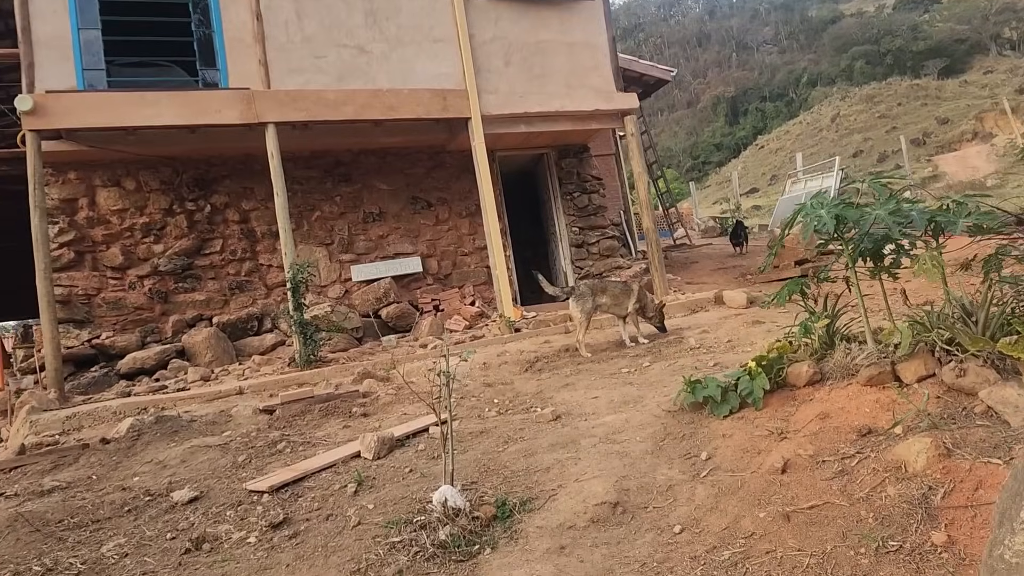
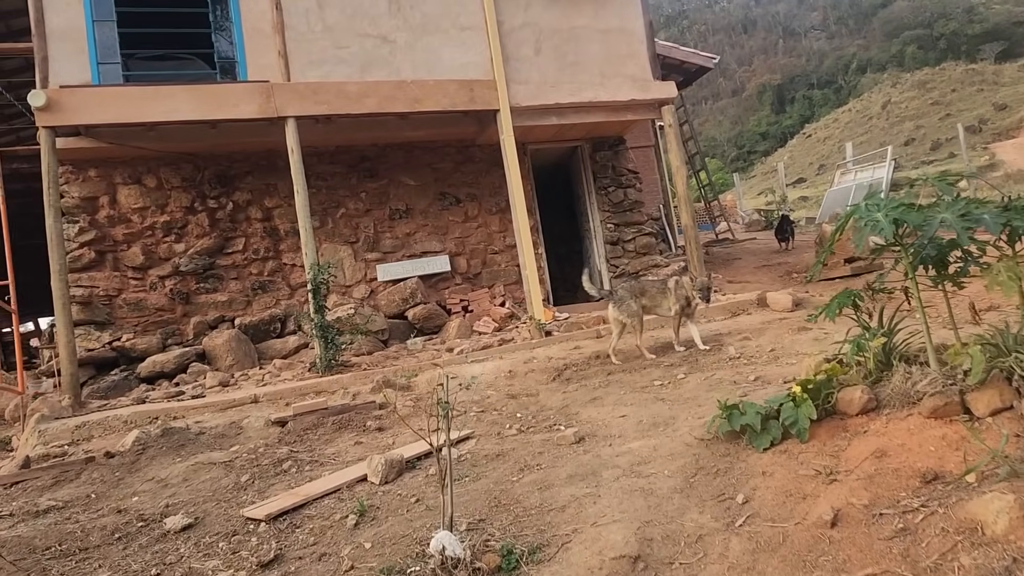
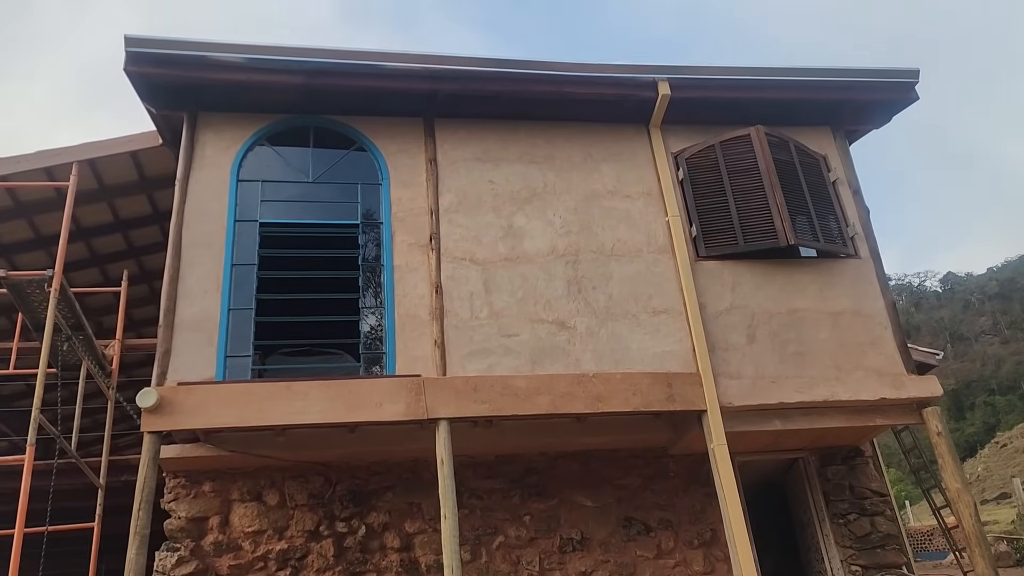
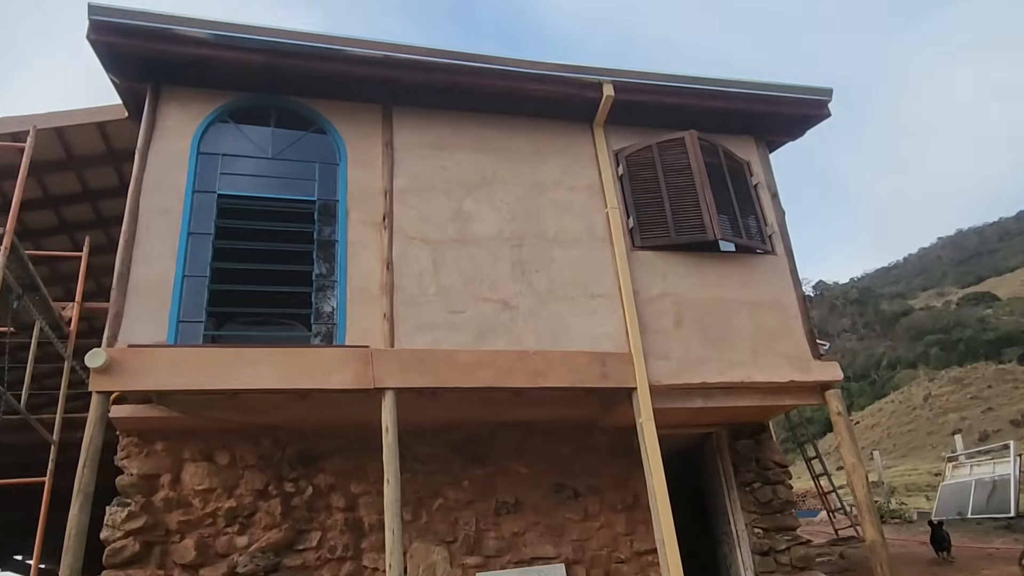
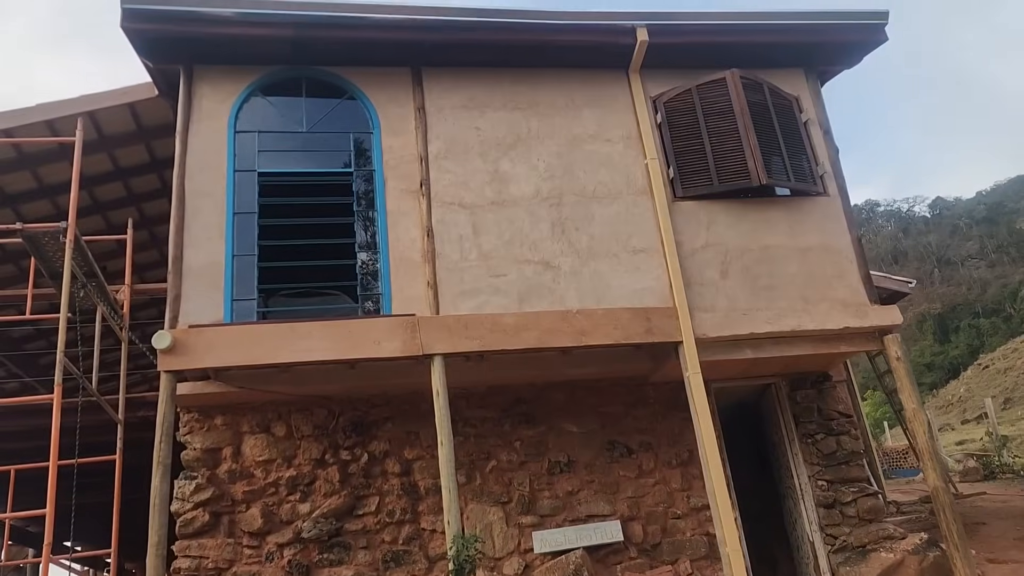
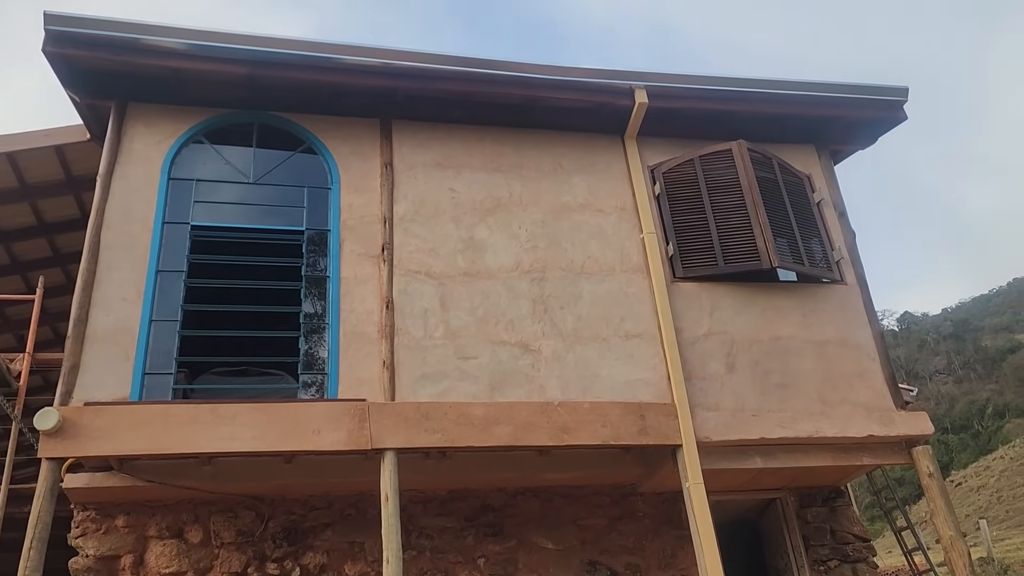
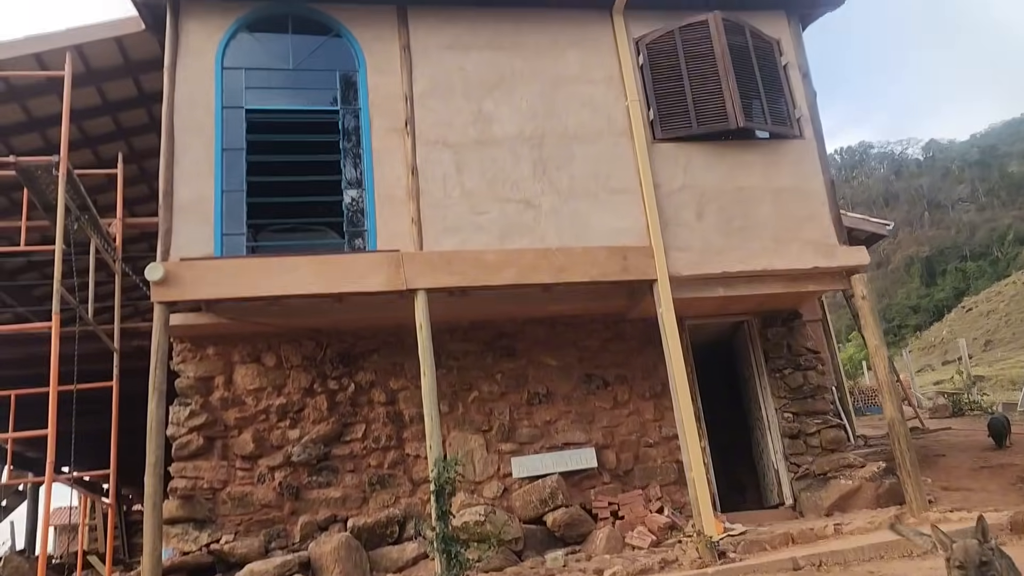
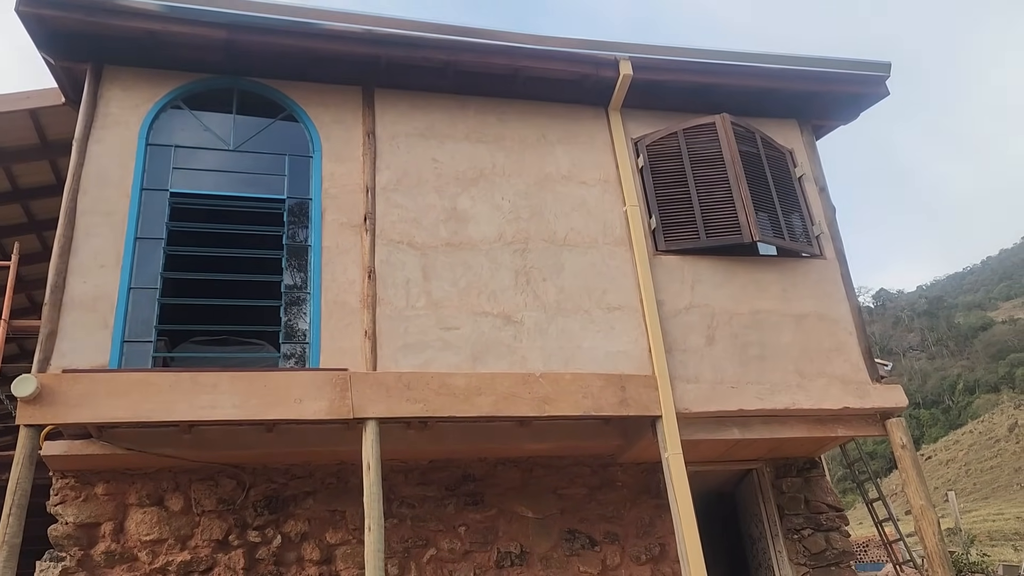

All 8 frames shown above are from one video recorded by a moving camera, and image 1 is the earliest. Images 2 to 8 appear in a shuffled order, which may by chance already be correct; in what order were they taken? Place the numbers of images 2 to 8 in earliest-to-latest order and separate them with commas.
2, 7, 5, 3, 6, 8, 4
